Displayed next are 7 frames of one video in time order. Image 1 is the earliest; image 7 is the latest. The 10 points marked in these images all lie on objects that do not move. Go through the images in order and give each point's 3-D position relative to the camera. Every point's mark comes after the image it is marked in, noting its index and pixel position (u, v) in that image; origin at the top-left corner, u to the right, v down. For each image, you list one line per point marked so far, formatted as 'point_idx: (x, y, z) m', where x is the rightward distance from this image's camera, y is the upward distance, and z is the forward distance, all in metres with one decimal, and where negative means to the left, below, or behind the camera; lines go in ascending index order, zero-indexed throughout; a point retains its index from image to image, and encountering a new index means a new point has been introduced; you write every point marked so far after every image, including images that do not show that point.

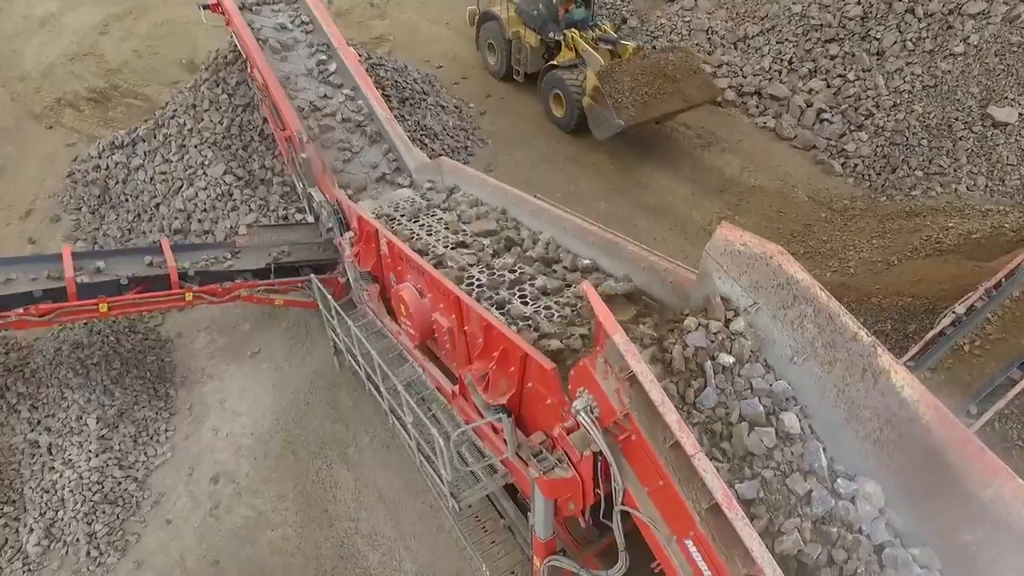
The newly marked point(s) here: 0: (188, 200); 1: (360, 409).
0: (-3.7, +1.0, +7.7) m
1: (-1.4, -1.1, +6.3) m
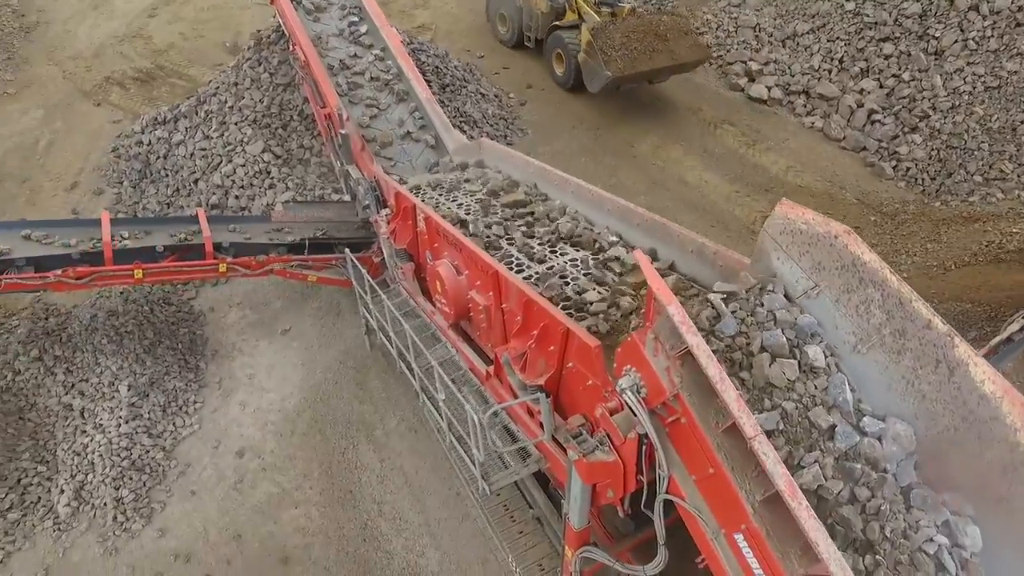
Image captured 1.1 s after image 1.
0: (-3.3, +1.3, +7.7) m
1: (-1.1, -1.0, +6.2) m
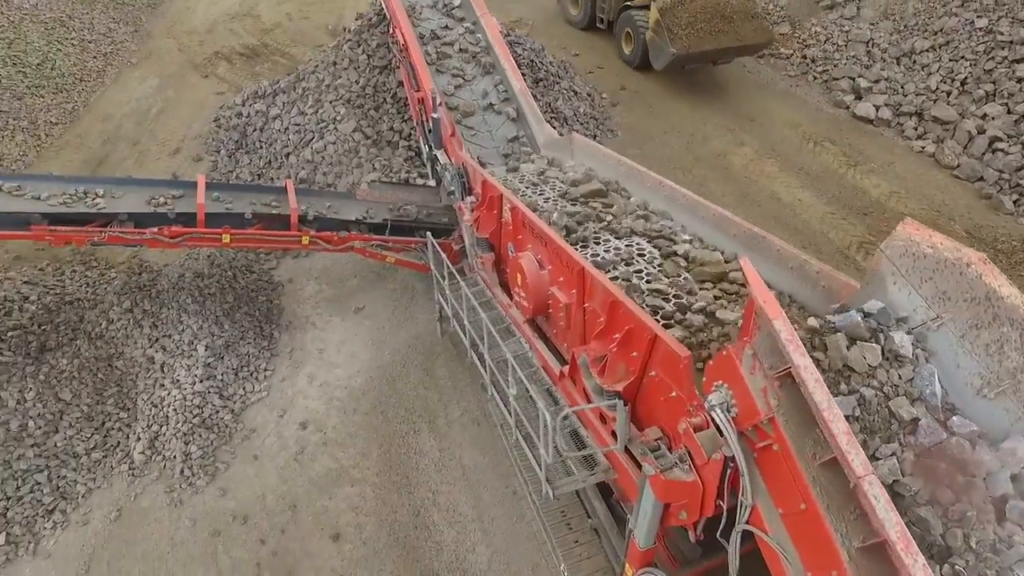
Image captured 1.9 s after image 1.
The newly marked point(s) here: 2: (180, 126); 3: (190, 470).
0: (-2.3, +1.6, +7.8) m
1: (-0.5, -0.9, +6.1) m
2: (-4.6, +2.2, +9.4) m
3: (-2.6, -1.5, +5.5) m
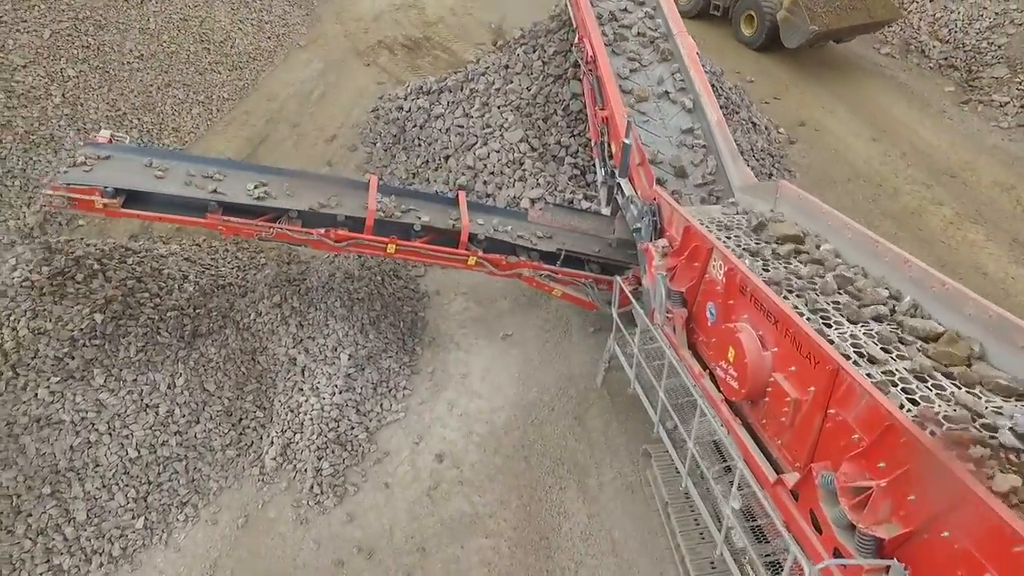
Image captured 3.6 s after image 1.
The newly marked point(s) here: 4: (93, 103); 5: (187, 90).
0: (-0.4, +1.4, +7.4) m
1: (+0.8, -1.2, +5.5) m
2: (-2.4, +2.4, +9.3) m
3: (-1.5, -1.5, +5.2) m
4: (-5.1, +2.3, +8.2) m
5: (-4.4, +2.7, +9.1) m
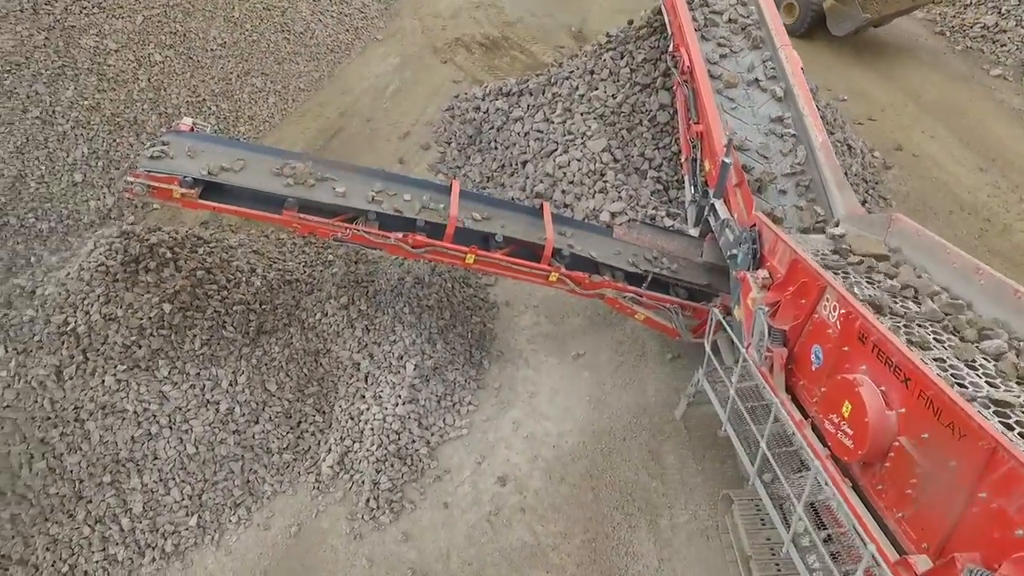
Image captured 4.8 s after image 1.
0: (+0.5, +1.3, +7.1) m
1: (+1.3, -1.4, +5.1) m
2: (-1.3, +2.4, +9.1) m
3: (-1.0, -1.6, +5.0) m
4: (-4.1, +2.4, +8.2) m
5: (-3.3, +2.8, +9.0) m
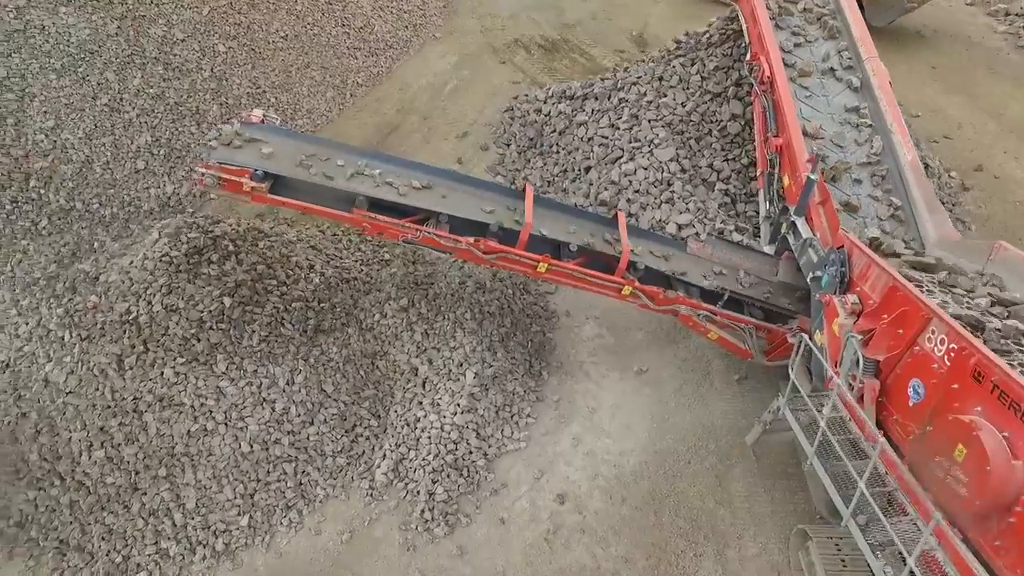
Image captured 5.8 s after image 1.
0: (+1.1, +1.2, +6.9) m
1: (+1.7, -1.6, +4.8) m
2: (-0.5, +2.4, +9.0) m
3: (-0.6, -1.6, +4.8) m
4: (-3.3, +2.6, +8.2) m
5: (-2.5, +2.9, +9.0) m
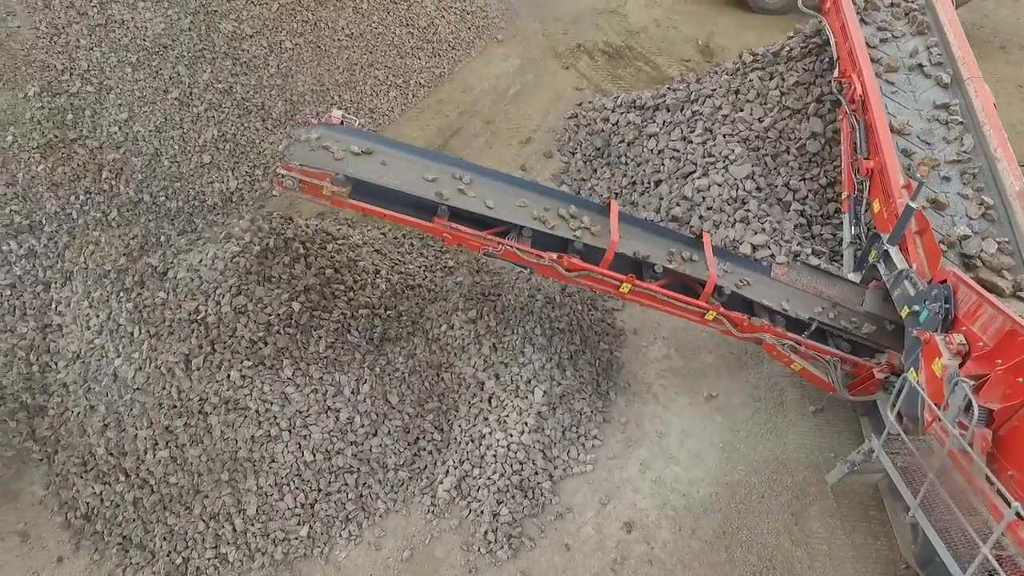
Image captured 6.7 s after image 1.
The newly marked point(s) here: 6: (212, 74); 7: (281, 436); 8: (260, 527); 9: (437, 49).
0: (+1.8, +1.0, +6.7) m
1: (+2.2, -1.8, +4.6) m
2: (+0.3, +2.2, +8.8) m
3: (-0.1, -1.7, +4.7) m
4: (-2.5, +2.6, +8.2) m
5: (-1.6, +2.8, +8.9) m
6: (-3.3, +2.4, +7.6) m
7: (-1.7, -1.1, +4.9) m
8: (-1.7, -1.7, +4.7) m
9: (-1.0, +3.4, +9.5) m
